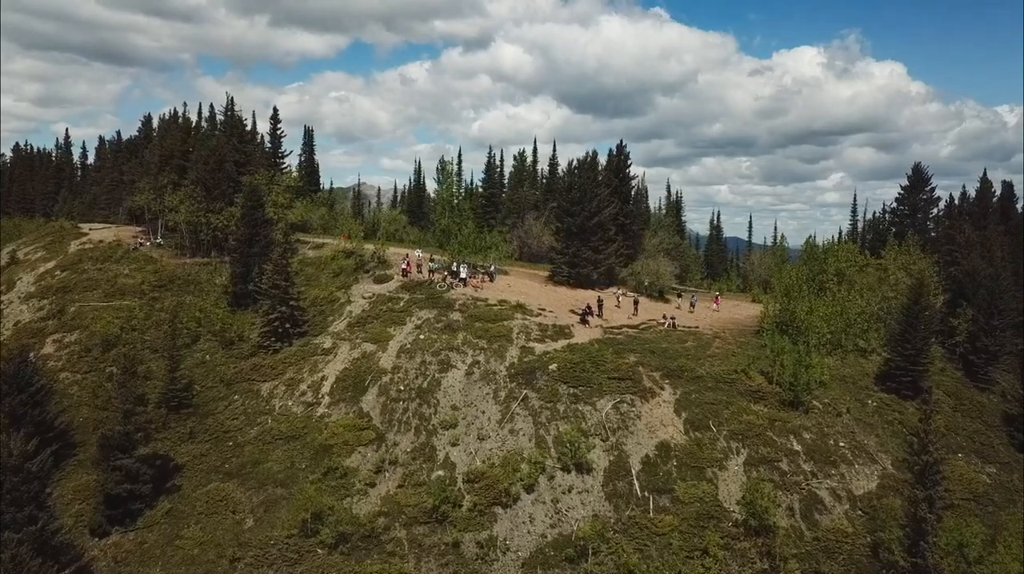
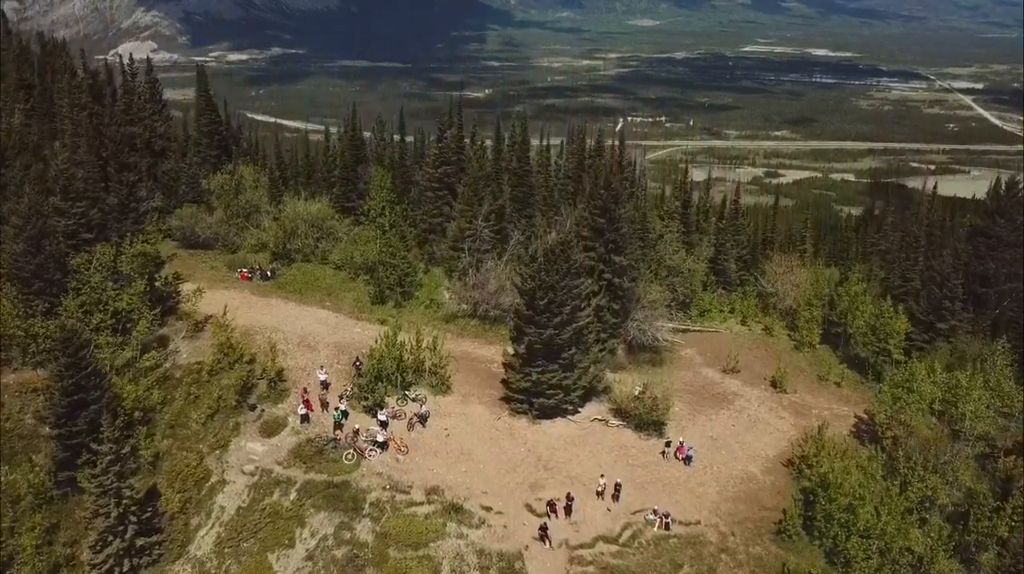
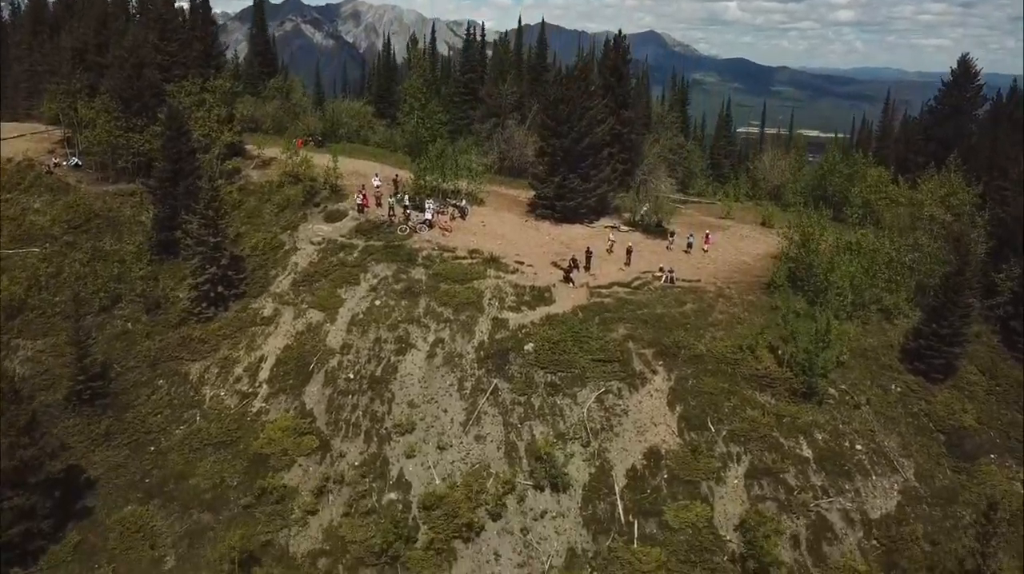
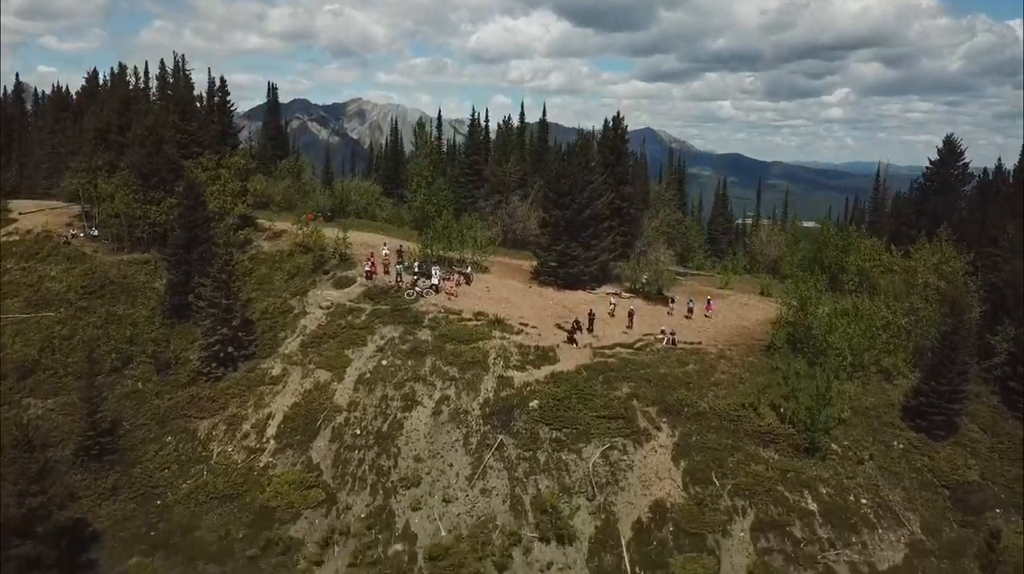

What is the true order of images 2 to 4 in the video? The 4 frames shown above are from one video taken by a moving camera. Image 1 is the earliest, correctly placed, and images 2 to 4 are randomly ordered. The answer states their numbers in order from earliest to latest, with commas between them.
4, 3, 2
